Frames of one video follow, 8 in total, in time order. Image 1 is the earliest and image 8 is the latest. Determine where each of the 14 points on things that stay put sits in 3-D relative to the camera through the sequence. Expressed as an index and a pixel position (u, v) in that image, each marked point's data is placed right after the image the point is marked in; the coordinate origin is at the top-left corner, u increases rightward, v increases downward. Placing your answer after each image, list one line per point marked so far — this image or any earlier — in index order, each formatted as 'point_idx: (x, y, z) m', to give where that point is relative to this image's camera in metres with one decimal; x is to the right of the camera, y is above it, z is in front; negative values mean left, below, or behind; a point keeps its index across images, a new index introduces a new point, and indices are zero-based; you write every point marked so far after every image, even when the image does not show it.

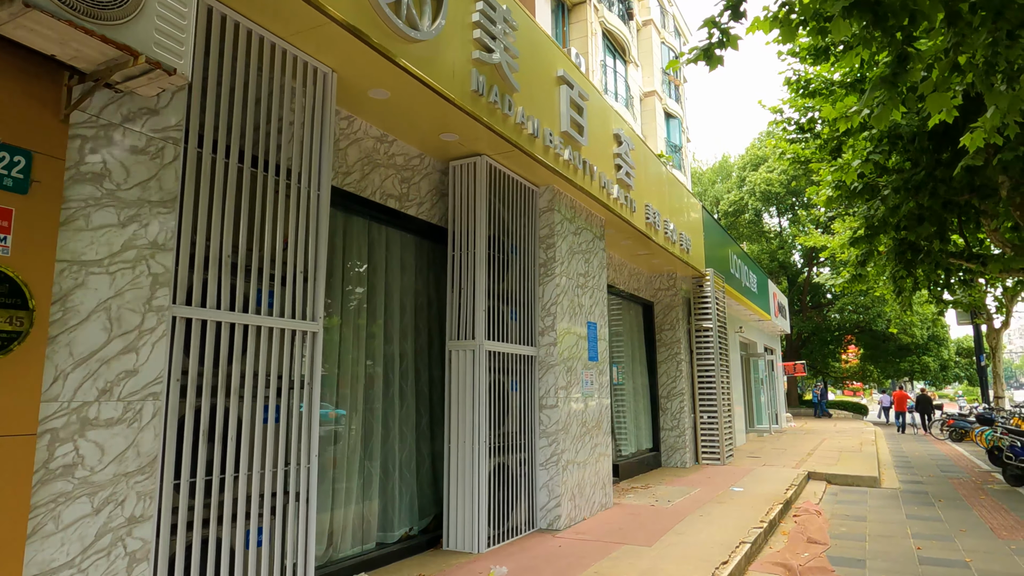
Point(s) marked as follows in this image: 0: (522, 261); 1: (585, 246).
0: (+0.1, +0.3, +5.8) m
1: (+0.7, +0.4, +6.7) m
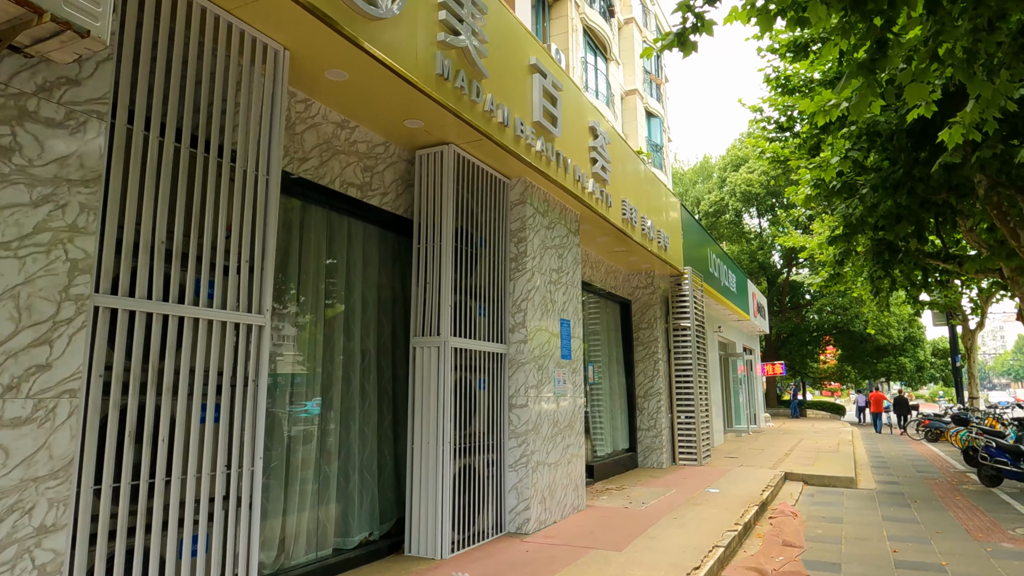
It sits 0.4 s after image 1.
0: (-0.2, +0.3, +5.6) m
1: (+0.5, +0.5, +6.6) m
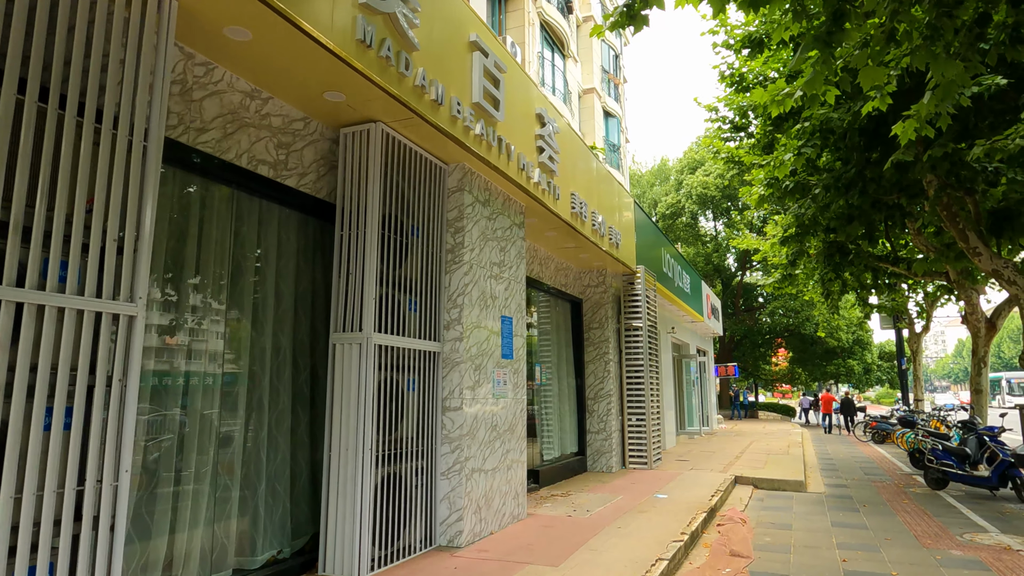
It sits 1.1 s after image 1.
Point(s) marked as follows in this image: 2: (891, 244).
0: (-0.7, +0.3, +5.2) m
1: (-0.1, +0.5, +6.2) m
2: (+7.0, +0.8, +12.2) m
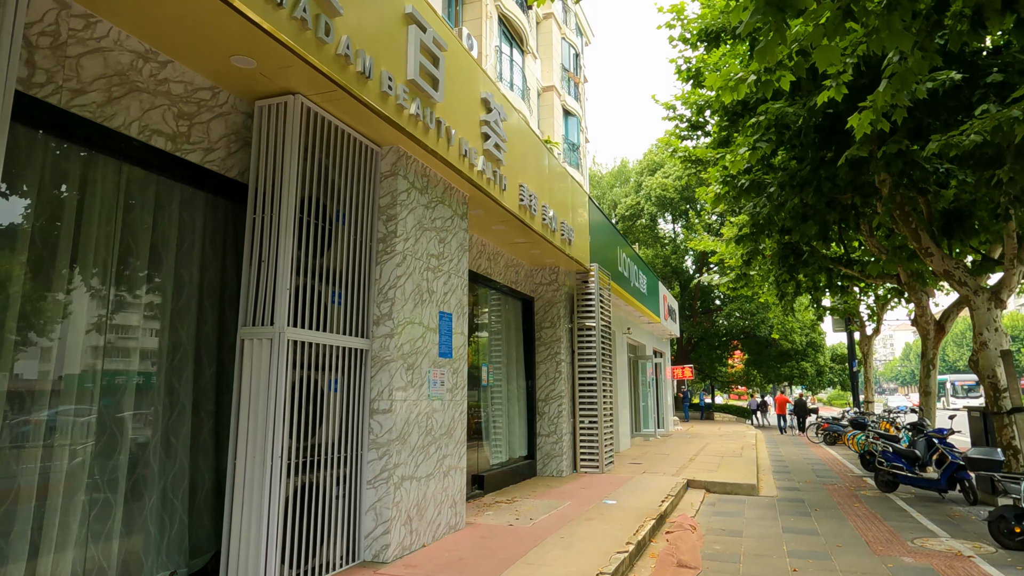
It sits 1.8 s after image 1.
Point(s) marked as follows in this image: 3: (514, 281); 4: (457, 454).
0: (-1.2, +0.4, +4.8) m
1: (-0.6, +0.6, +5.8) m
2: (+6.1, +0.8, +12.2) m
3: (0.0, +0.1, +9.5) m
4: (-0.5, -1.4, +5.8) m
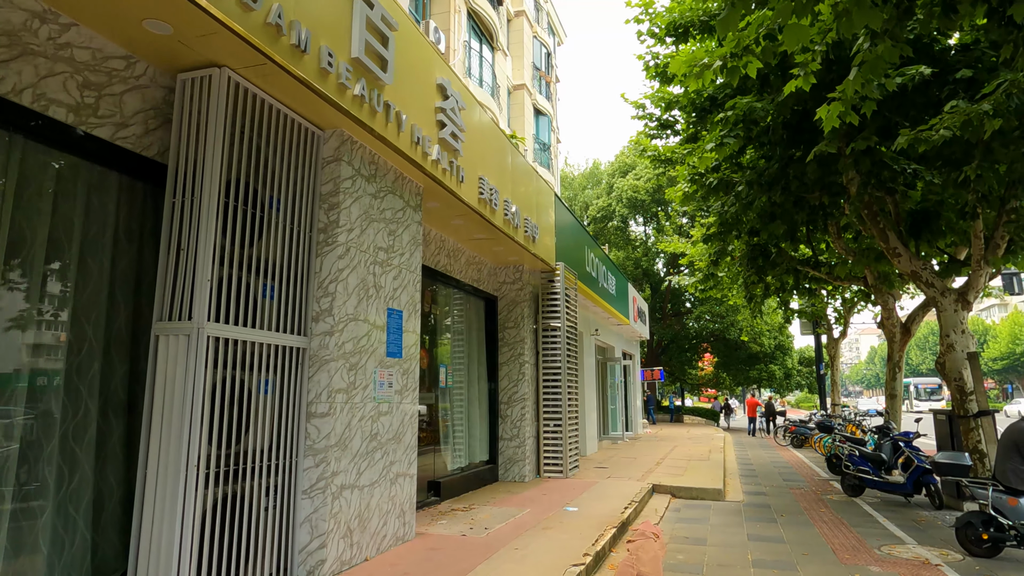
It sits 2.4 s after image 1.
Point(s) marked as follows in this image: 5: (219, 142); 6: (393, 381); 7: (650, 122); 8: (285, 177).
0: (-1.5, +0.5, +4.4) m
1: (-1.0, +0.6, +5.4) m
2: (+5.5, +0.8, +12.1) m
3: (-0.5, +0.1, +9.1) m
4: (-0.9, -1.4, +5.4) m
5: (-1.7, +0.8, +3.8) m
6: (-0.9, -0.7, +5.3) m
7: (+2.7, +3.3, +13.2) m
8: (-1.5, +0.7, +4.4) m
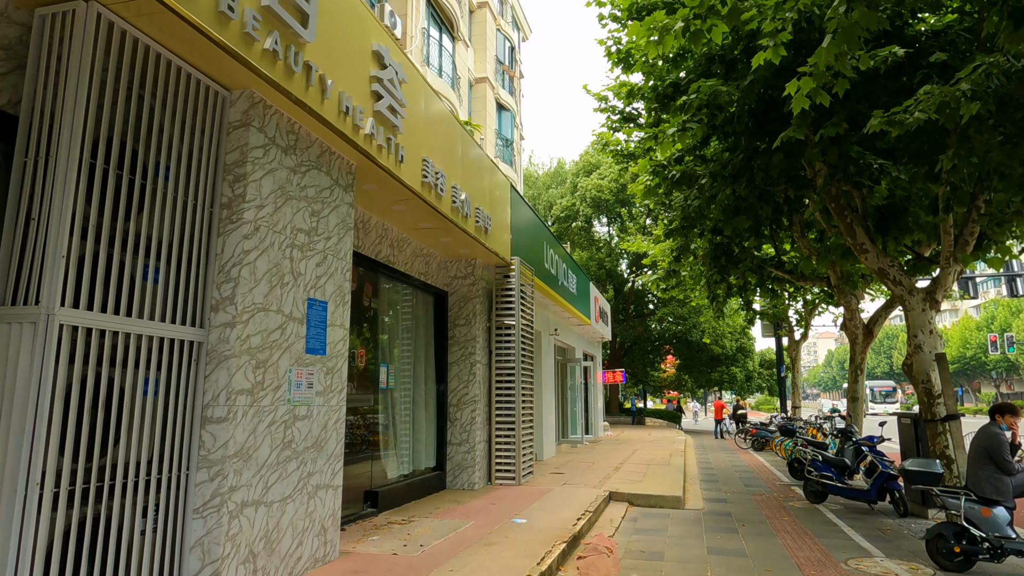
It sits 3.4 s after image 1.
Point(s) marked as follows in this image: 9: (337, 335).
0: (-1.9, +0.5, +3.8) m
1: (-1.4, +0.7, +4.8) m
2: (+4.7, +0.8, +11.8) m
3: (-1.1, +0.2, +8.5) m
4: (-1.3, -1.3, +4.8) m
5: (-2.0, +0.9, +3.2) m
6: (-1.4, -0.7, +4.7) m
7: (+1.9, +3.3, +12.8) m
8: (-1.9, +0.8, +3.8) m
9: (-1.3, -0.4, +5.0) m
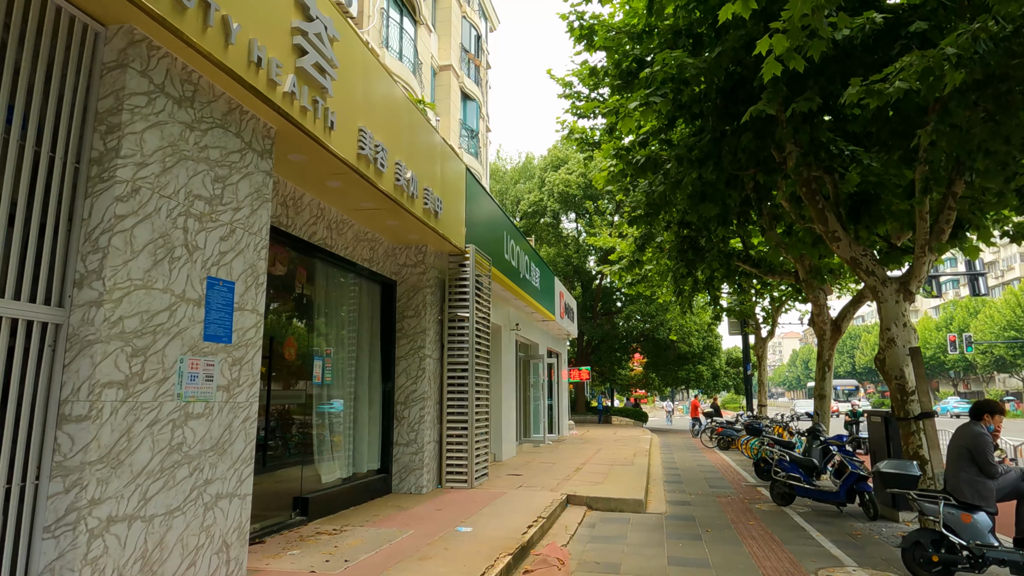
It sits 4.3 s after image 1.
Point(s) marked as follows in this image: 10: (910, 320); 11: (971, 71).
0: (-2.2, +0.7, +3.1) m
1: (-1.8, +0.8, +4.1) m
2: (+4.0, +0.9, +11.4) m
3: (-1.7, +0.3, +7.9) m
4: (-1.7, -1.2, +4.2) m
5: (-2.4, +1.1, +2.5) m
6: (-1.8, -0.5, +4.0) m
7: (+1.2, +3.4, +12.3) m
8: (-2.2, +1.0, +3.1) m
9: (-1.7, -0.2, +4.4) m
10: (+4.1, -0.3, +6.9) m
11: (+3.3, +1.5, +4.8) m
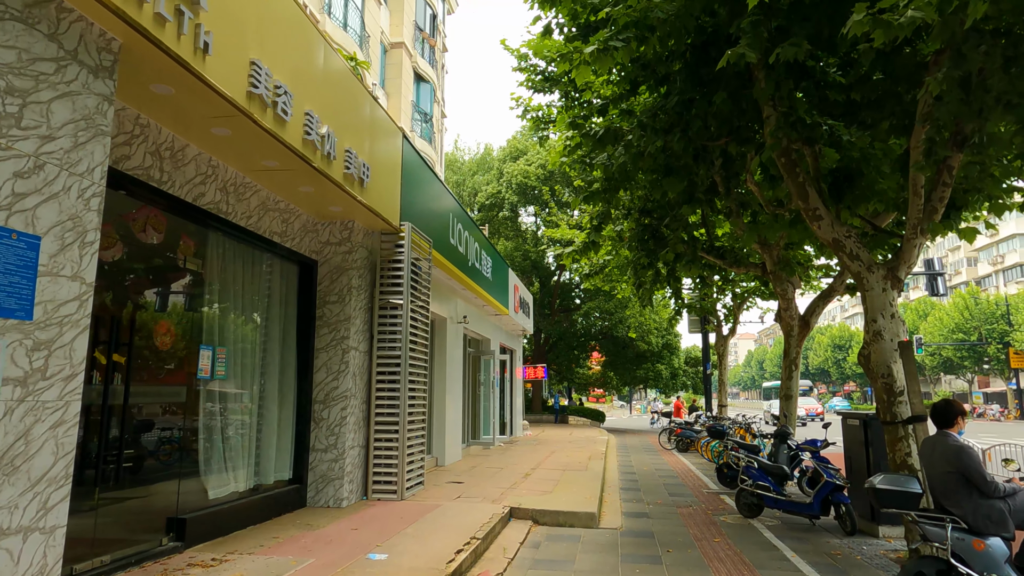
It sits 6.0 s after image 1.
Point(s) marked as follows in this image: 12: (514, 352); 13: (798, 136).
0: (-2.6, +0.9, +1.9) m
1: (-2.2, +1.0, +3.0) m
2: (+3.1, +1.0, +10.6) m
3: (-2.3, +0.6, +6.7) m
4: (-2.2, -1.0, +3.0) m
5: (-2.7, +1.3, +1.3) m
6: (-2.2, -0.3, +2.9) m
7: (+0.3, +3.6, +11.3) m
8: (-2.6, +1.2, +1.9) m
9: (-2.2, 0.0, +3.2) m
10: (+3.5, -0.2, +6.0) m
11: (+2.8, +1.7, +3.9) m
12: (+0.1, -1.9, +19.8) m
13: (+2.6, +1.4, +6.1) m
